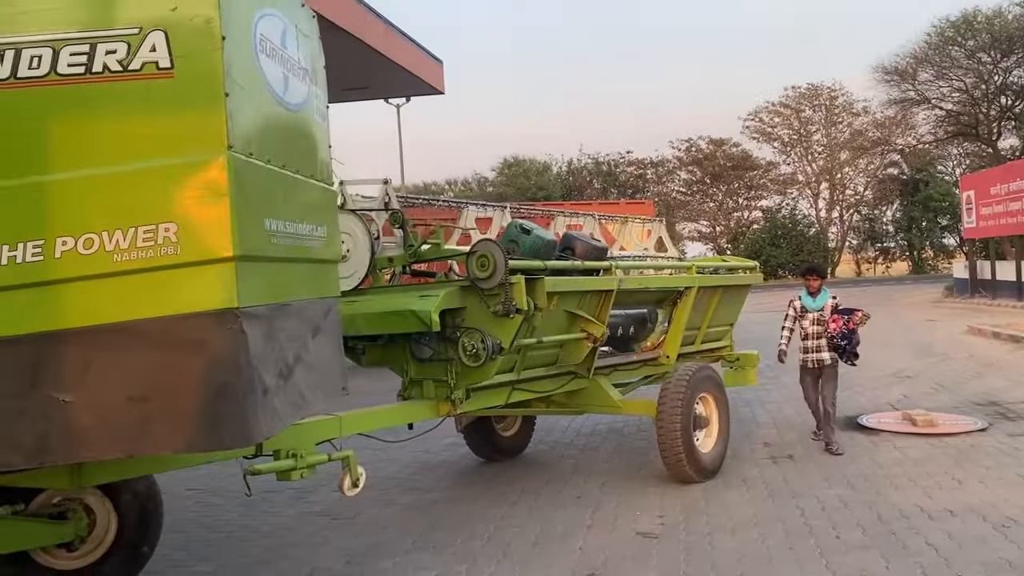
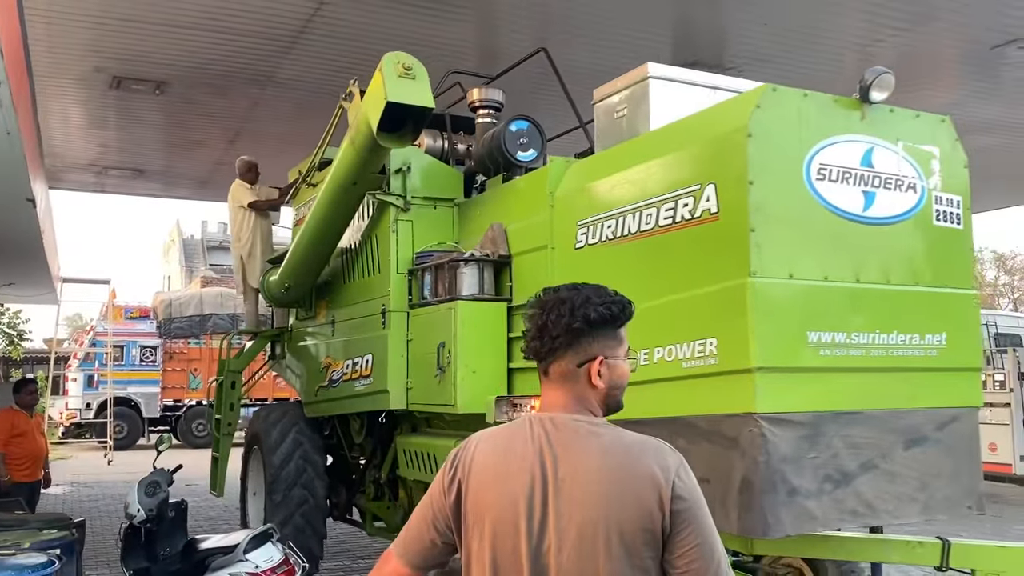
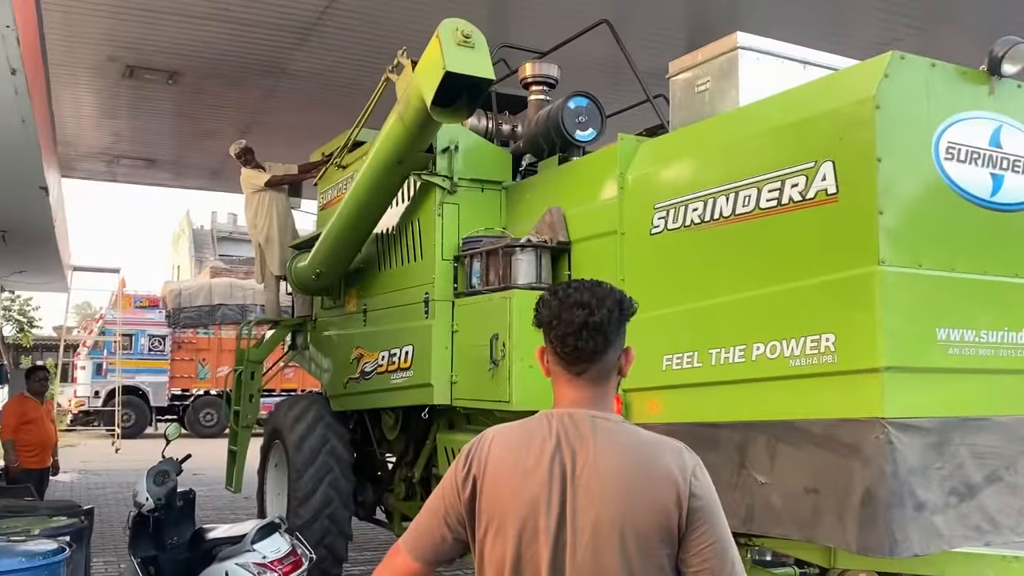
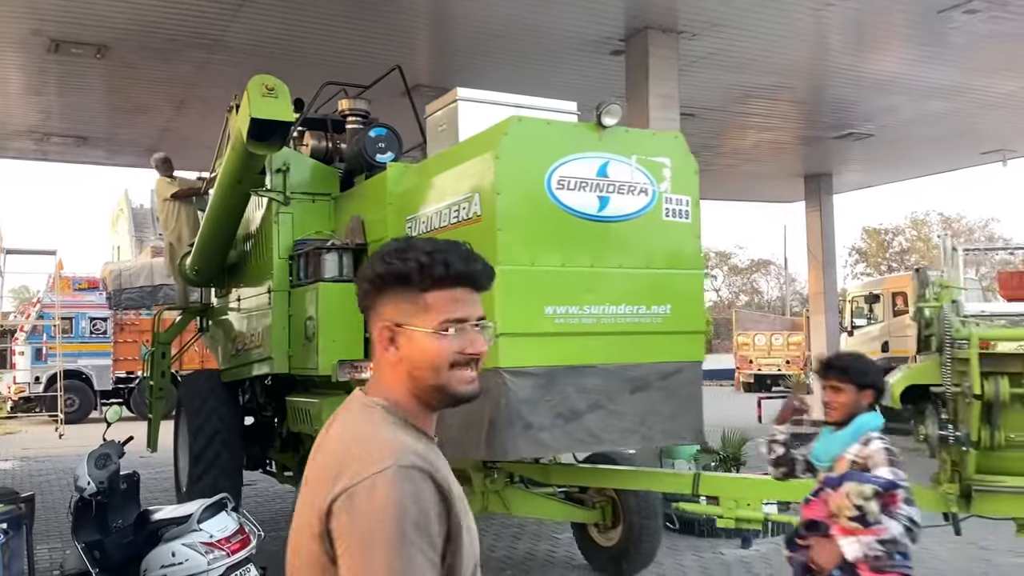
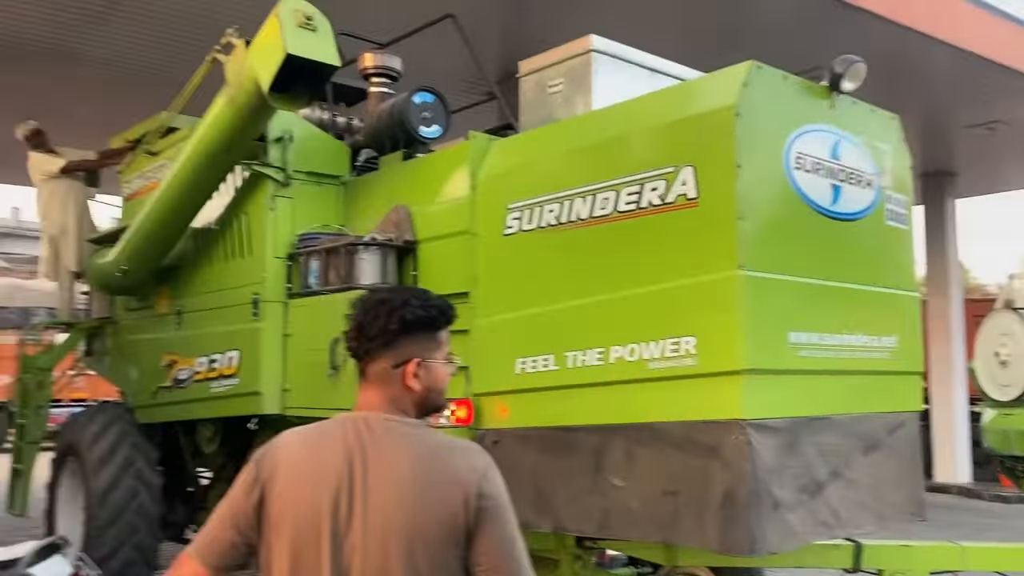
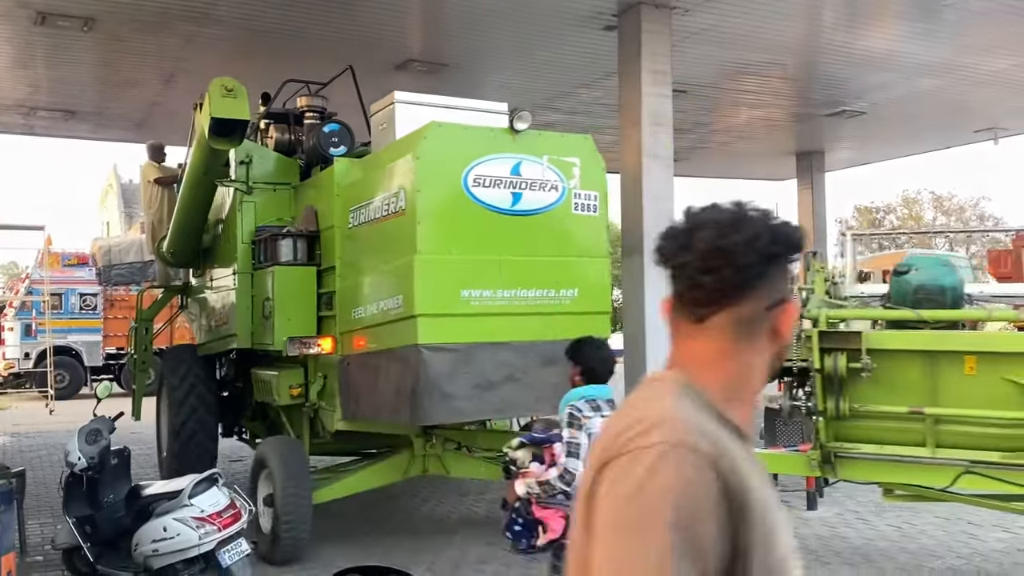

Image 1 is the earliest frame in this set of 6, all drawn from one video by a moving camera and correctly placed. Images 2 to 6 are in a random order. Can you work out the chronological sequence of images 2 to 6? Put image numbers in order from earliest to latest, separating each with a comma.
5, 3, 2, 4, 6
